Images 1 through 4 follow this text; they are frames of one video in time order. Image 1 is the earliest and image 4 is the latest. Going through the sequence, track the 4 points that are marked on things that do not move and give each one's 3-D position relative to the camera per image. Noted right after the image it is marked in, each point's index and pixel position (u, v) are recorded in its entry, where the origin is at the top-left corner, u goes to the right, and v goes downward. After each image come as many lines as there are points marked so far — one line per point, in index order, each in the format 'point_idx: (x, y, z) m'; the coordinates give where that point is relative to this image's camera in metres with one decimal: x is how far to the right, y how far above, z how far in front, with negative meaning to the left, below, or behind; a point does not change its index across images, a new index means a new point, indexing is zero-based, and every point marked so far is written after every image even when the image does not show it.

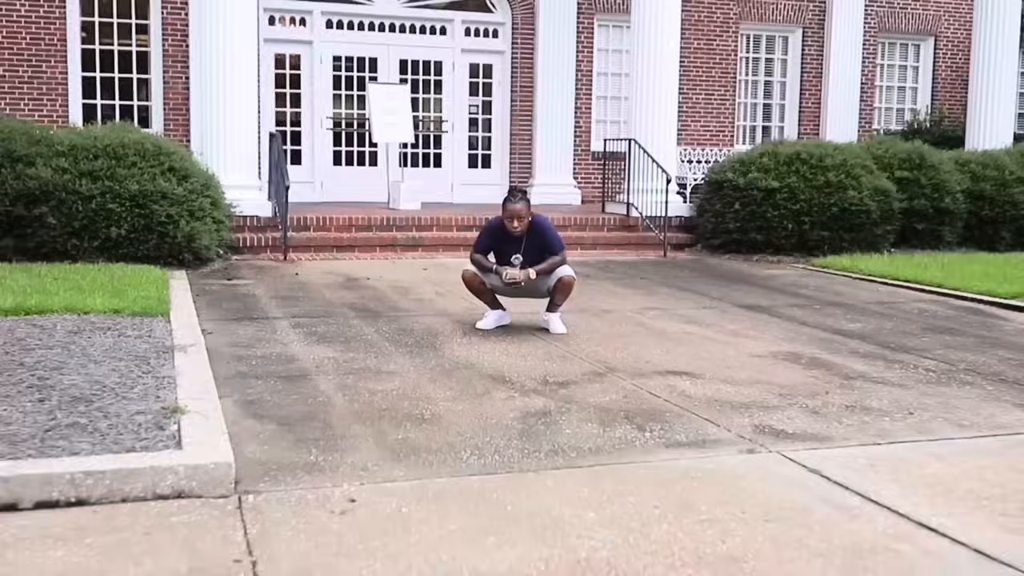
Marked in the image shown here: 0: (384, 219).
0: (-1.5, +0.8, +13.2) m
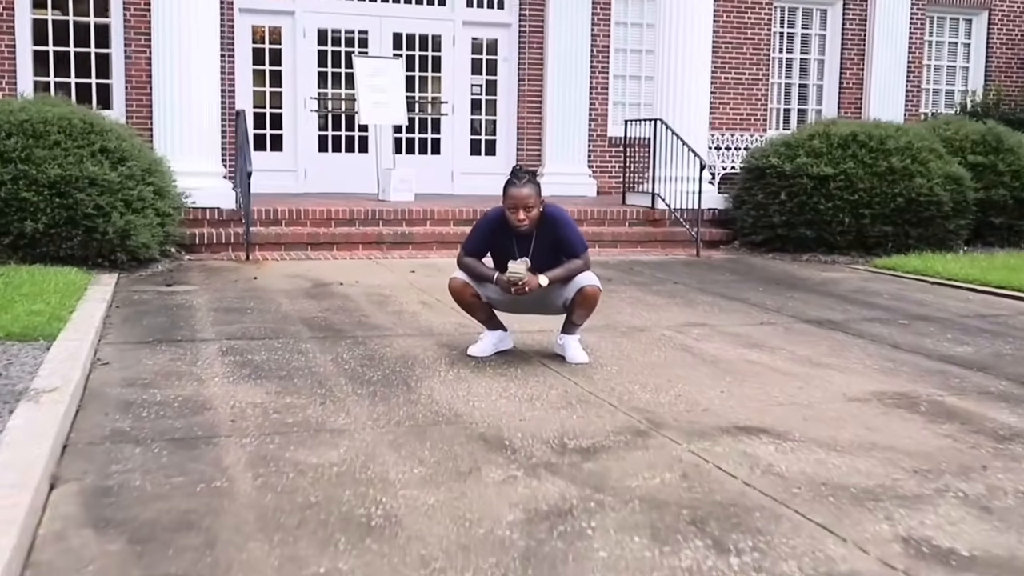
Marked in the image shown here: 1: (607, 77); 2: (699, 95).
0: (-1.5, +0.8, +11.2) m
1: (+1.3, +2.8, +14.8) m
2: (+2.2, +2.2, +12.9) m
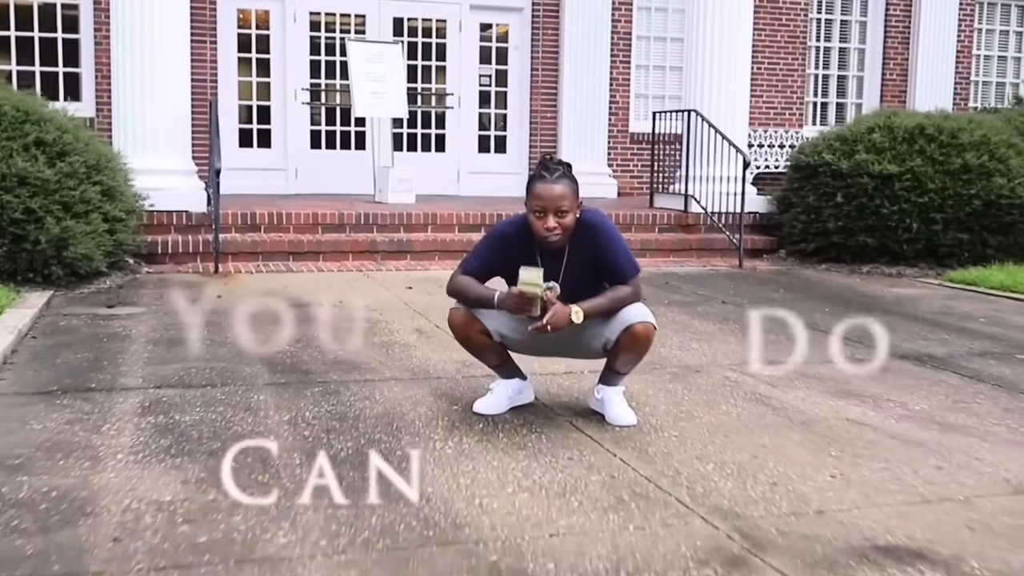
0: (-1.3, +0.6, +9.7) m
1: (+1.4, +2.7, +13.3) m
2: (+2.3, +2.1, +11.3) m
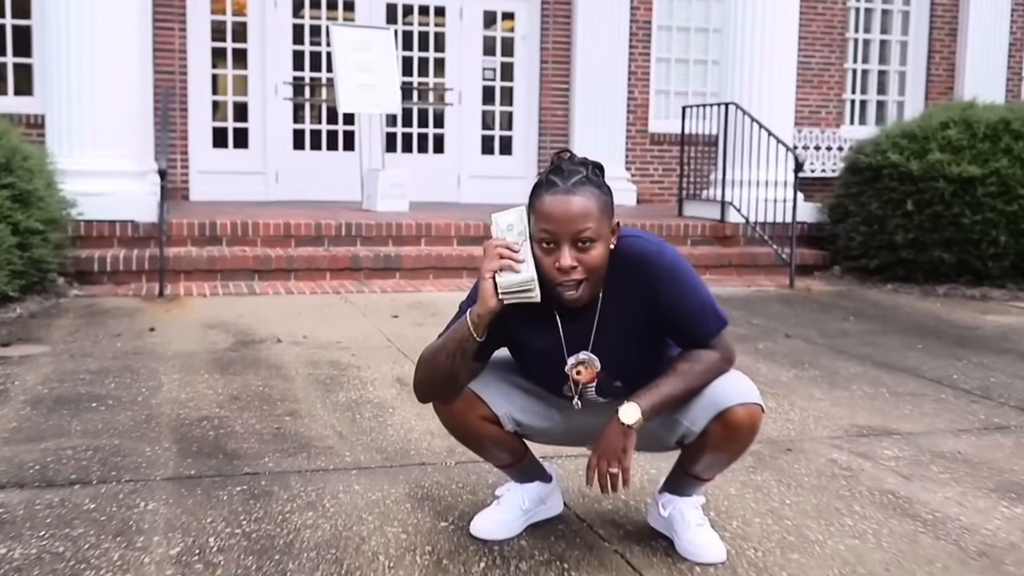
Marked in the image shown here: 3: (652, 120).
0: (-1.3, +0.5, +8.2) m
1: (+1.5, +2.5, +11.7) m
2: (+2.4, +1.9, +9.8) m
3: (+1.5, +1.8, +11.9) m
